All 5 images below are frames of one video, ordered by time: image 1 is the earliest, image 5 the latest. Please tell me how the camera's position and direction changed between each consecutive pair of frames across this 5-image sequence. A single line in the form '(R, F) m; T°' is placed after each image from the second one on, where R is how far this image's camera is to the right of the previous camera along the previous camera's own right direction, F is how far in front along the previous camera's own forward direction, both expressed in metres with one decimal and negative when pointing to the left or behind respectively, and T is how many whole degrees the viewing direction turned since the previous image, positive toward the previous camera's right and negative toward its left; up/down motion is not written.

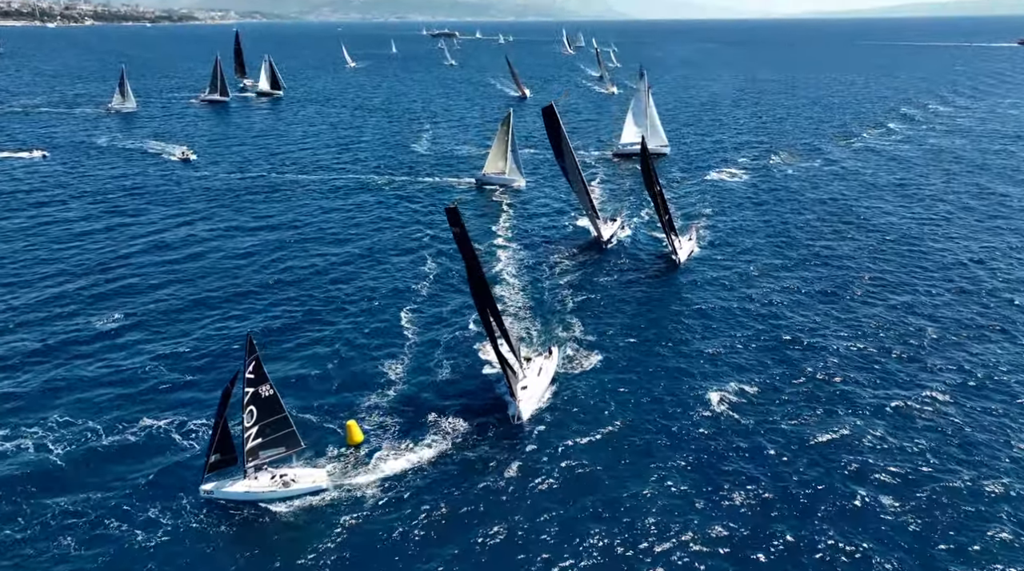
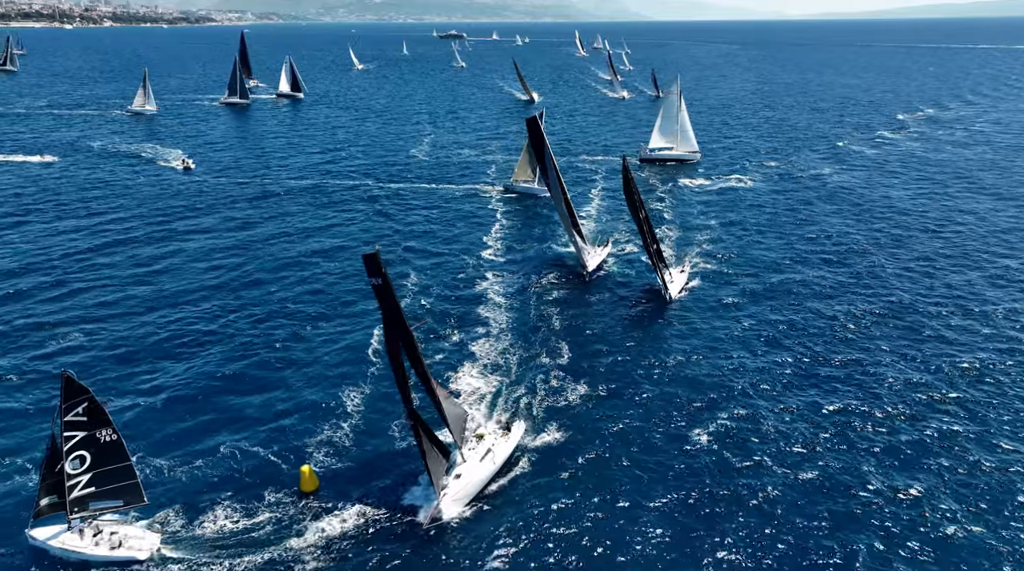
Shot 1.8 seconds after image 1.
(+2.6, +3.0) m; -1°
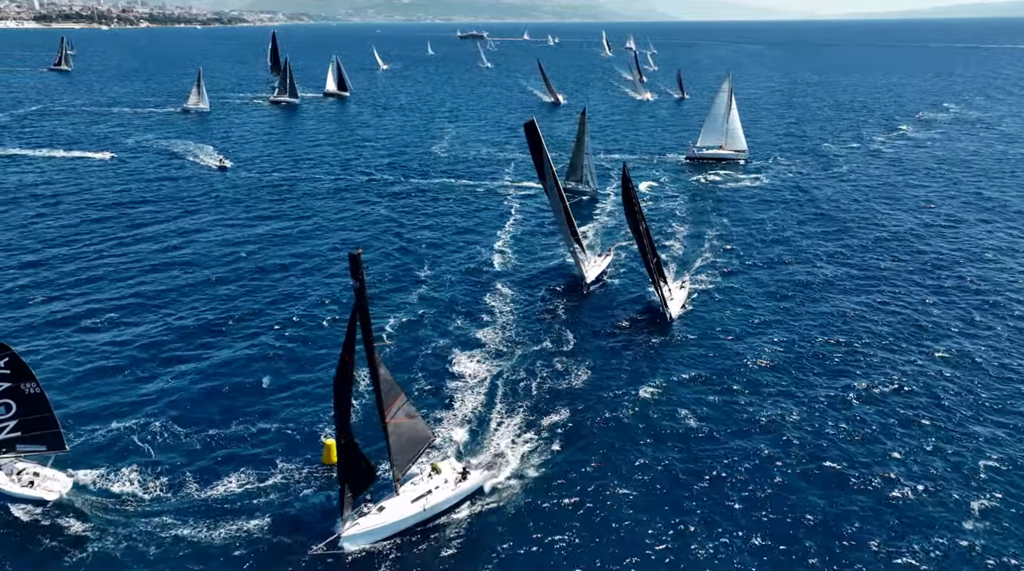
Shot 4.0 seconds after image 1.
(+1.8, -2.5) m; -2°
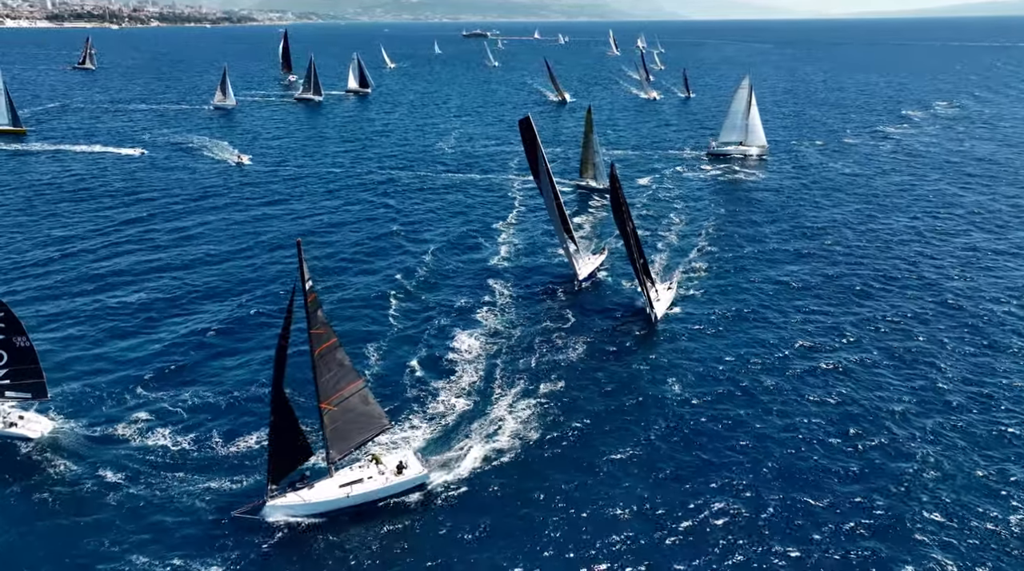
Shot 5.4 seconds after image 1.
(+0.6, -3.4) m; 0°
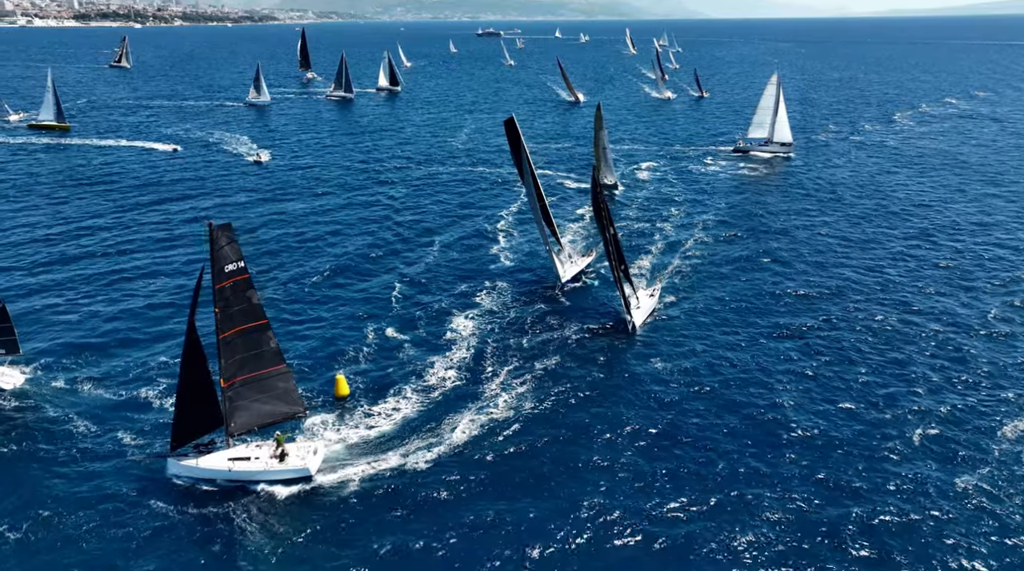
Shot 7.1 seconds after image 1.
(+1.5, -3.2) m; -1°
